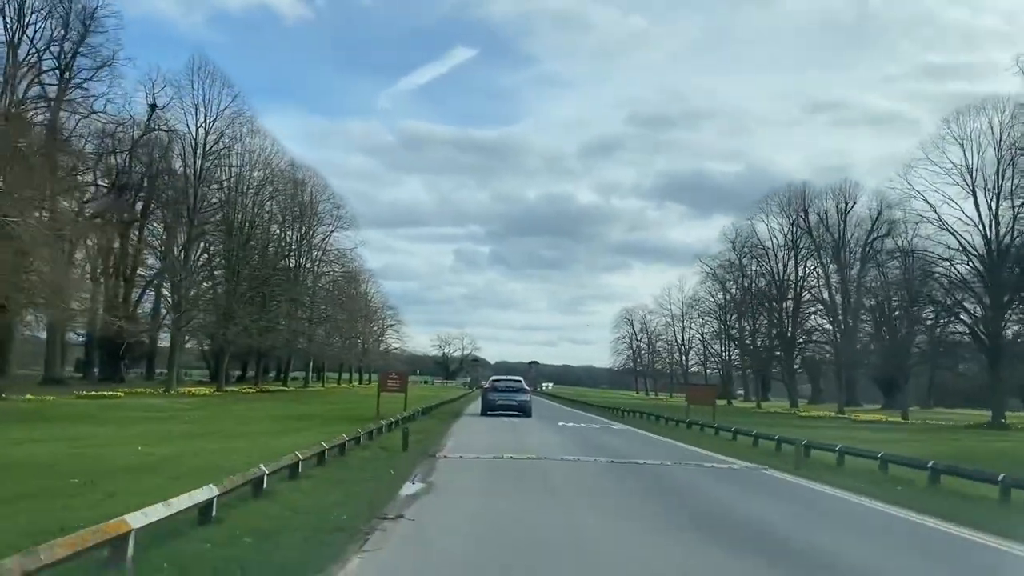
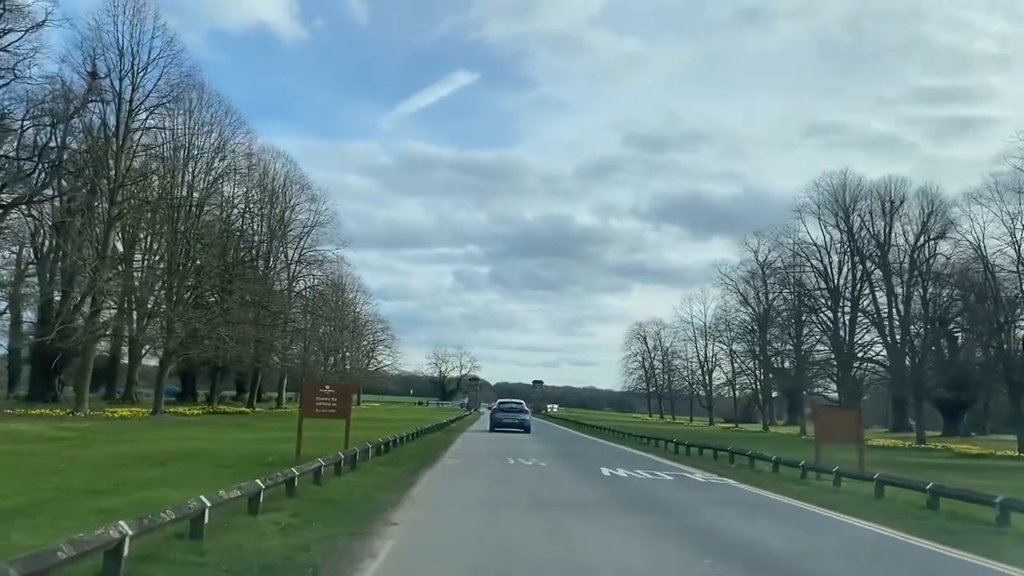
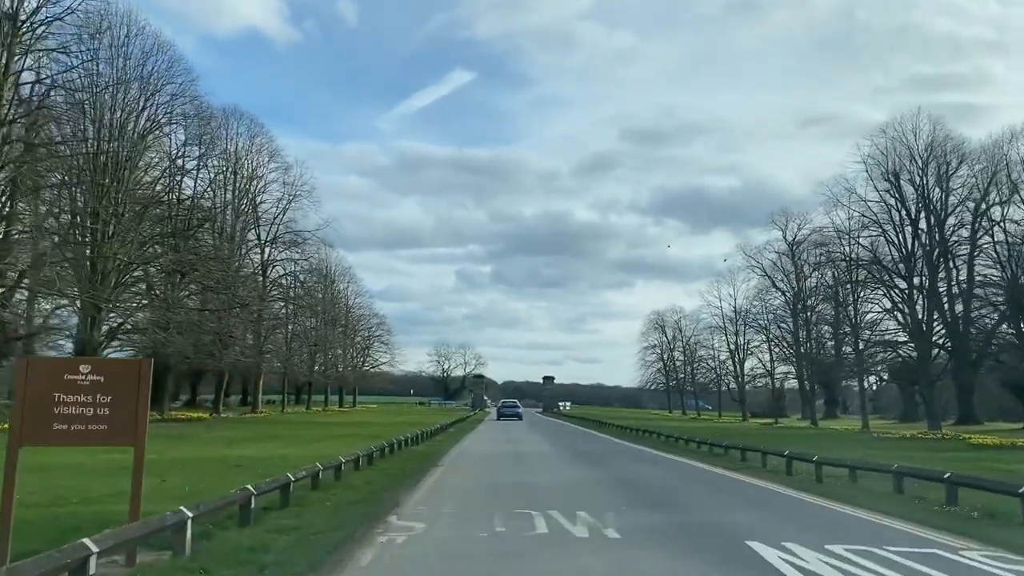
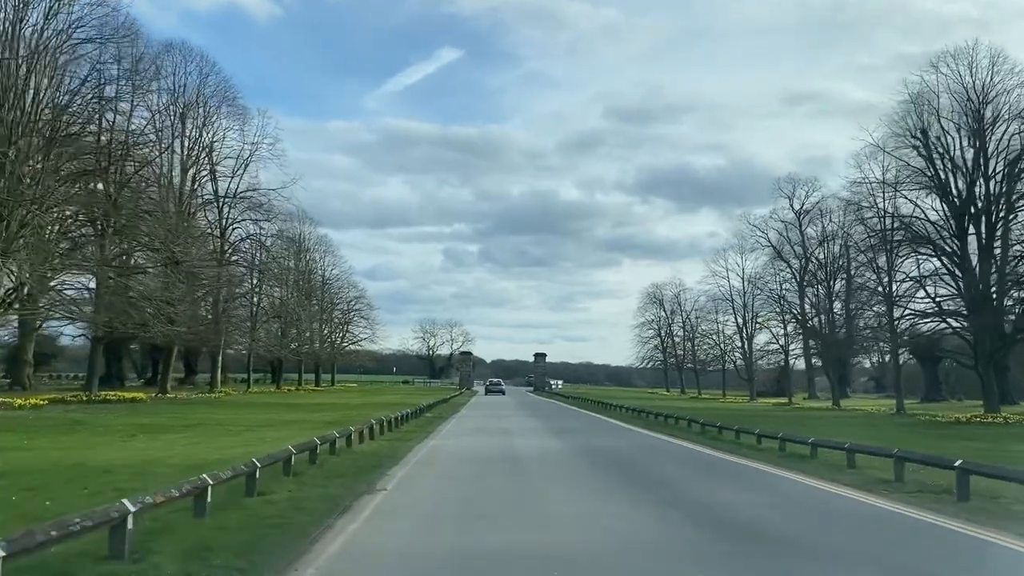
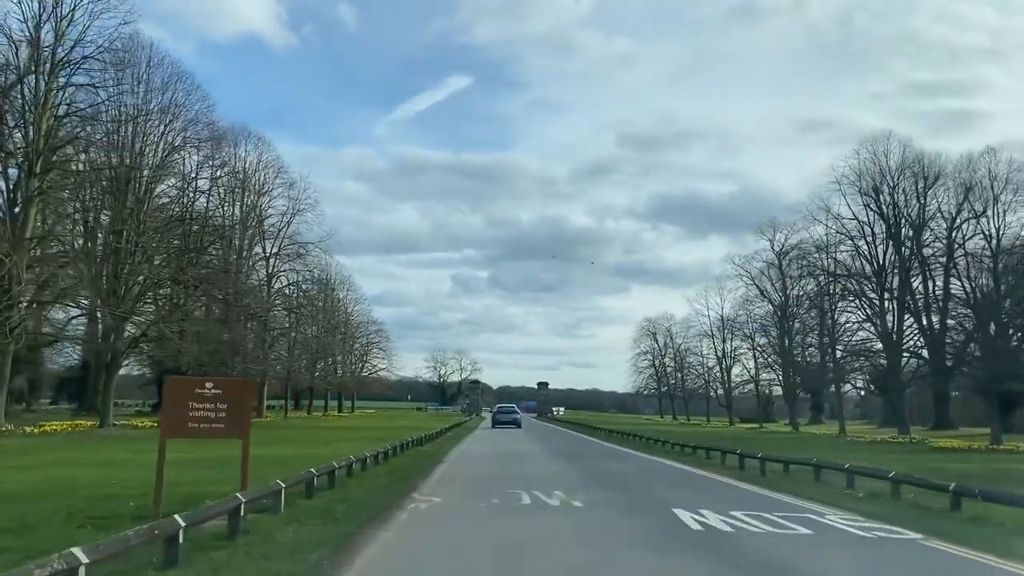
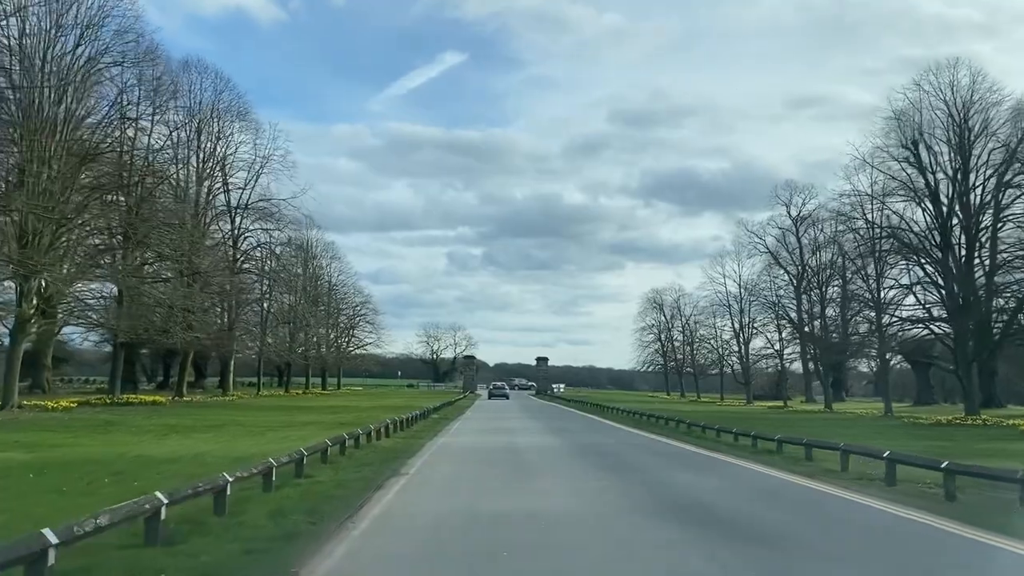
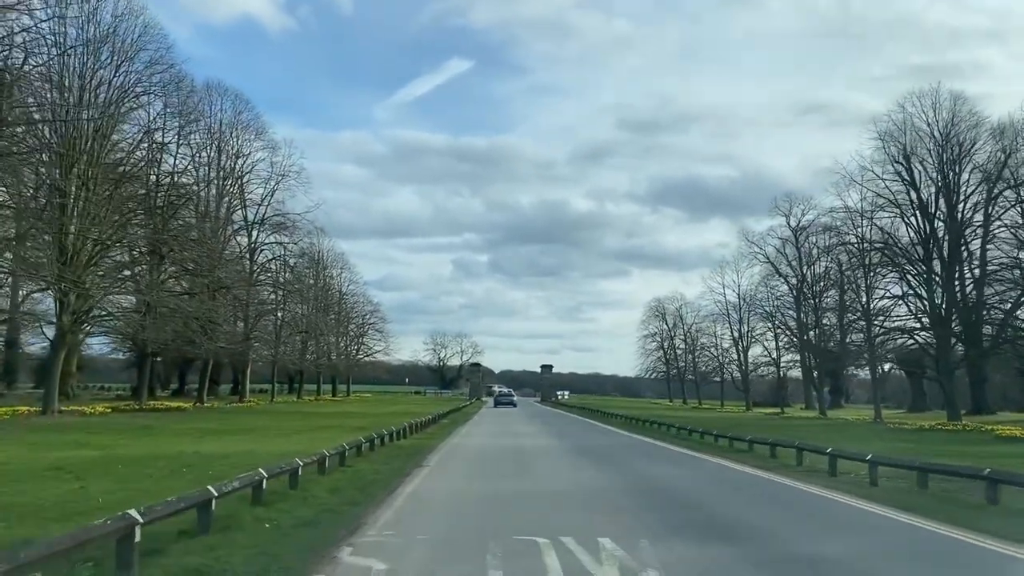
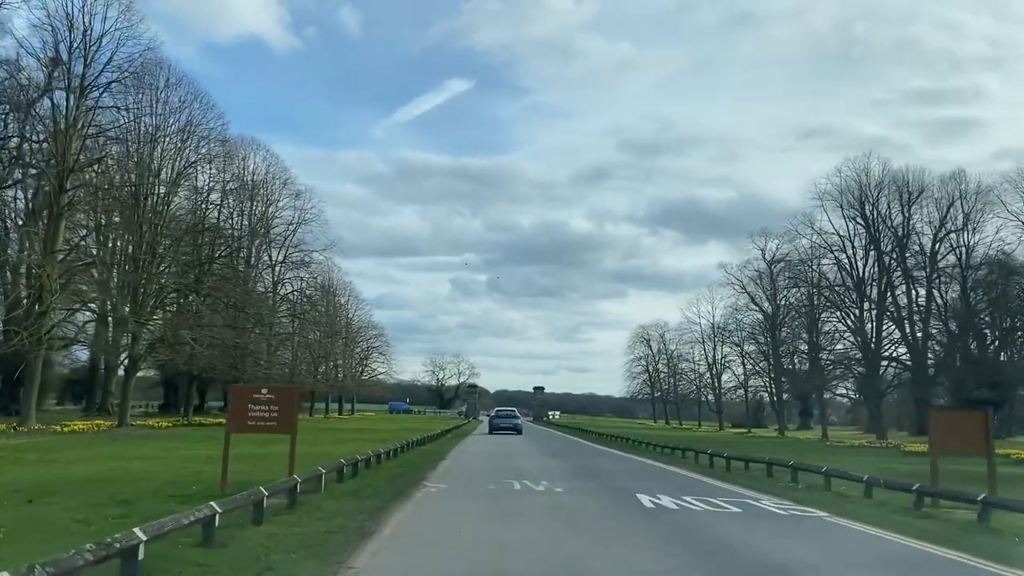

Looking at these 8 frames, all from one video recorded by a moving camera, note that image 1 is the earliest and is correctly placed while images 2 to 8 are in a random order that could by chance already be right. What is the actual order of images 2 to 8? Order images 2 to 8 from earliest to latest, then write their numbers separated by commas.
2, 8, 5, 3, 7, 6, 4
